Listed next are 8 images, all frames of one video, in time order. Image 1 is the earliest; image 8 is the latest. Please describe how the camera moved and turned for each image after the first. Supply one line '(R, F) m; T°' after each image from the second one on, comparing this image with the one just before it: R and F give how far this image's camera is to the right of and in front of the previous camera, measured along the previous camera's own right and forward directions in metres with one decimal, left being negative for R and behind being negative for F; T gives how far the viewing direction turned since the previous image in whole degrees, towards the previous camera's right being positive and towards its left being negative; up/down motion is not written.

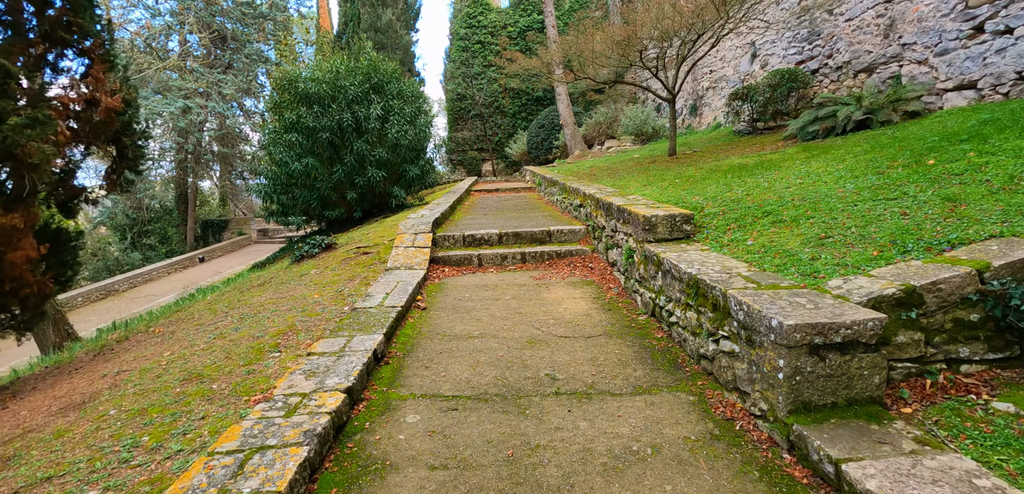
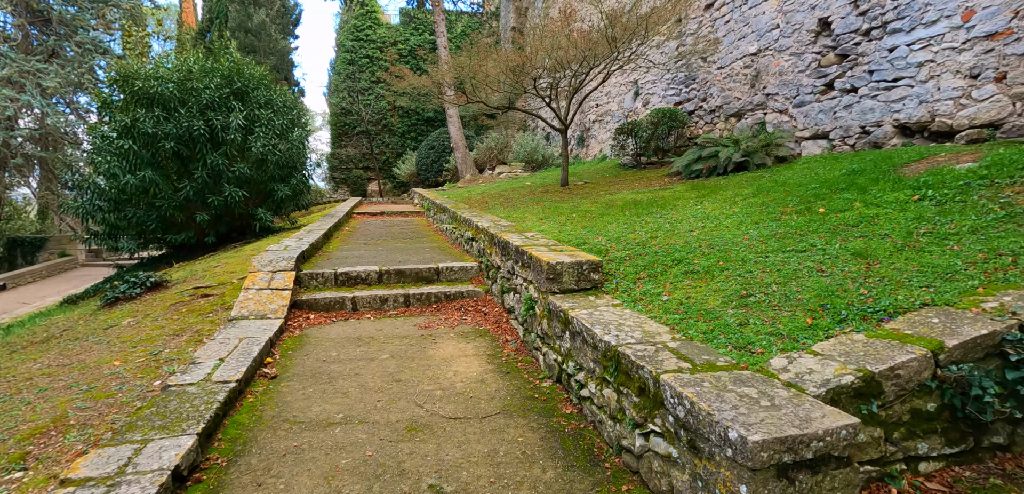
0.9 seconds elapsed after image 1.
(0.0, +0.5) m; +12°
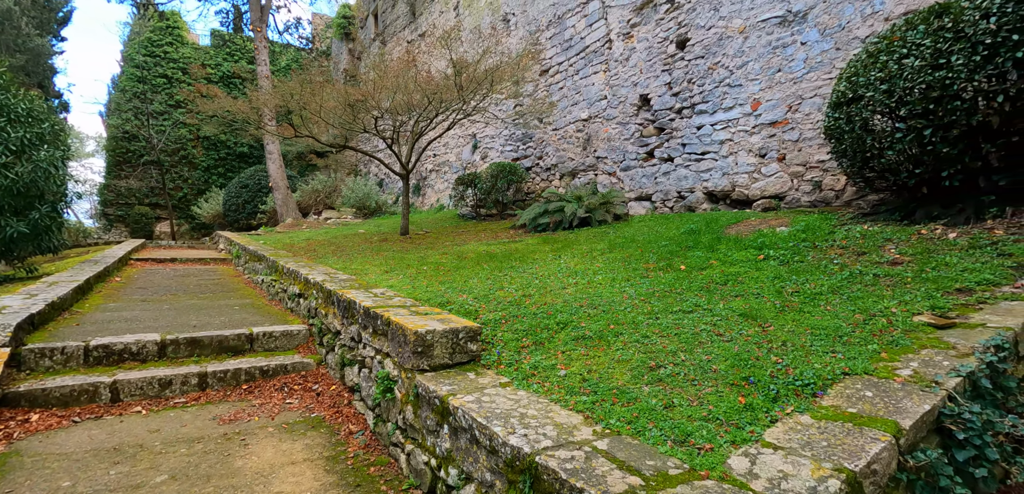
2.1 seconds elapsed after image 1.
(-0.1, +0.5) m; +19°
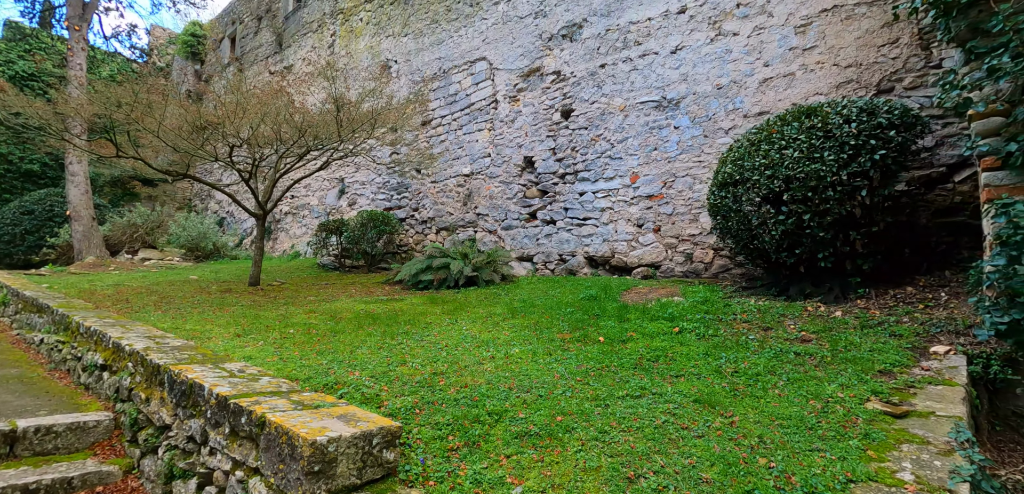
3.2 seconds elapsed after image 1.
(-0.2, +0.5) m; +16°
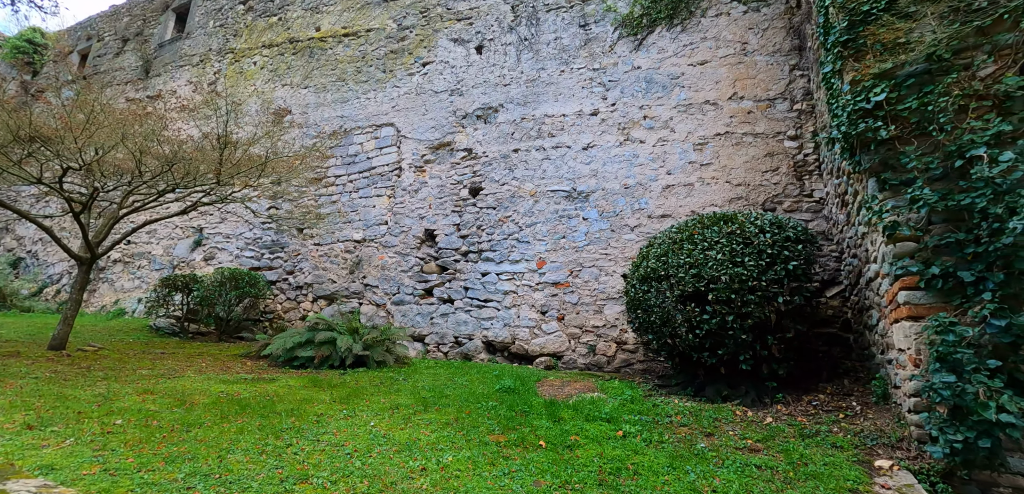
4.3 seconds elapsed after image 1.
(-0.3, +0.4) m; +14°
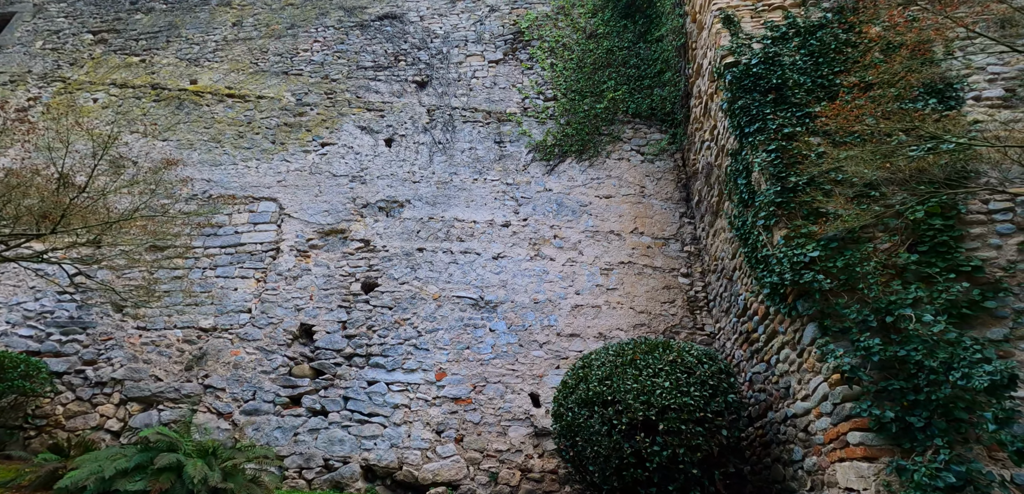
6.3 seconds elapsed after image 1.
(-0.8, +0.4) m; +19°
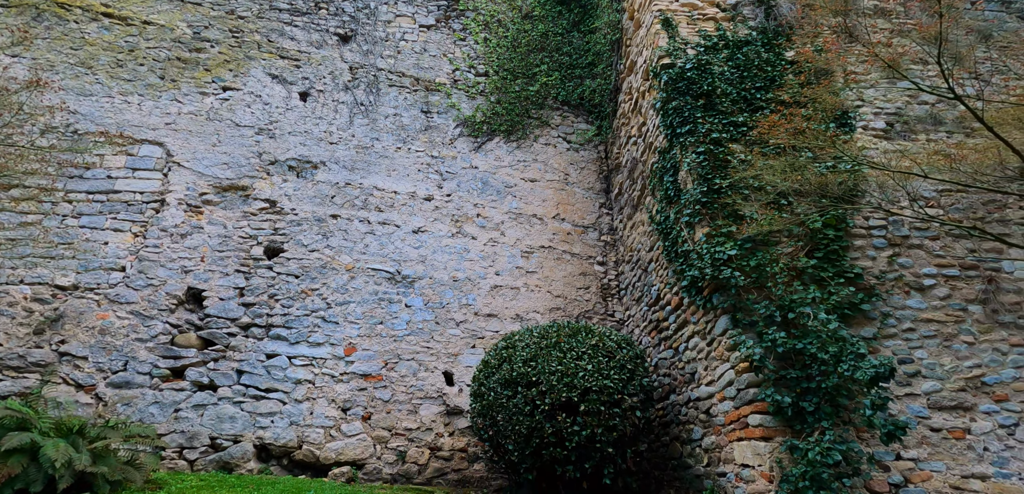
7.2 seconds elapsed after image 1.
(-0.3, +0.1) m; +12°
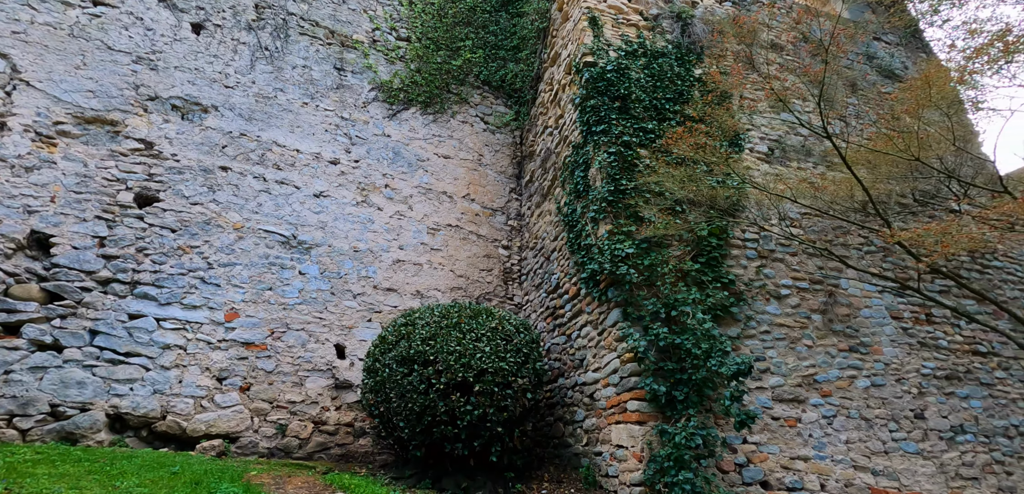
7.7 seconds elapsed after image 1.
(-0.2, 0.0) m; +12°
